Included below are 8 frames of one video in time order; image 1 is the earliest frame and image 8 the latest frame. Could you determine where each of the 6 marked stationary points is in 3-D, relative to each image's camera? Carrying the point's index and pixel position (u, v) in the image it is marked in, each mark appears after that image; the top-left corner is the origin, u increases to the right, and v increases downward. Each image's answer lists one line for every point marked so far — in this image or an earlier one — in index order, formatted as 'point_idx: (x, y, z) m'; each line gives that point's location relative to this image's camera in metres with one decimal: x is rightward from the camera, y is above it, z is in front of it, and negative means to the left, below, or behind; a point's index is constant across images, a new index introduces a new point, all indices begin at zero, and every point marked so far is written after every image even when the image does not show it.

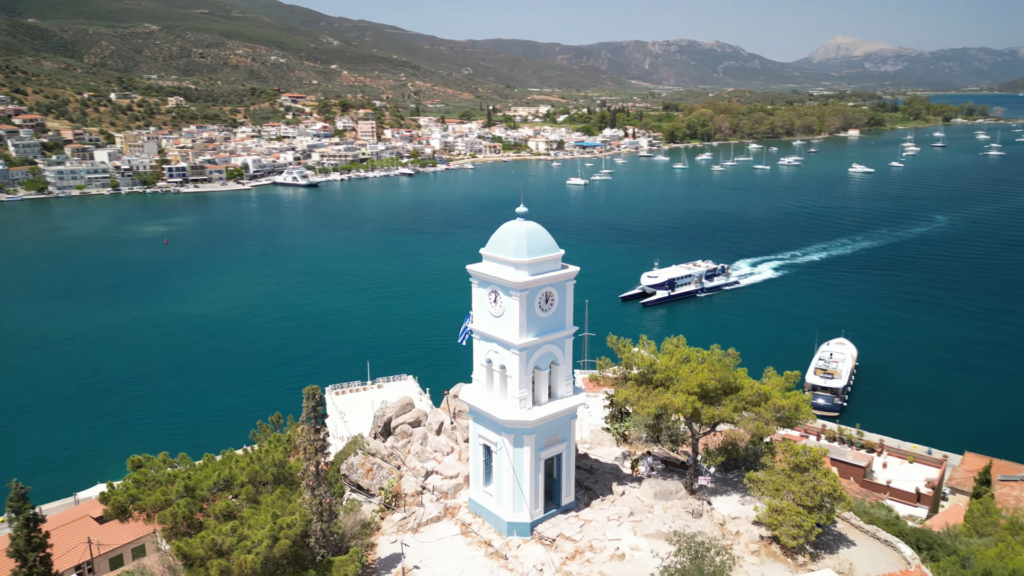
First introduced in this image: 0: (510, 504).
0: (0.0, -4.1, +14.2) m
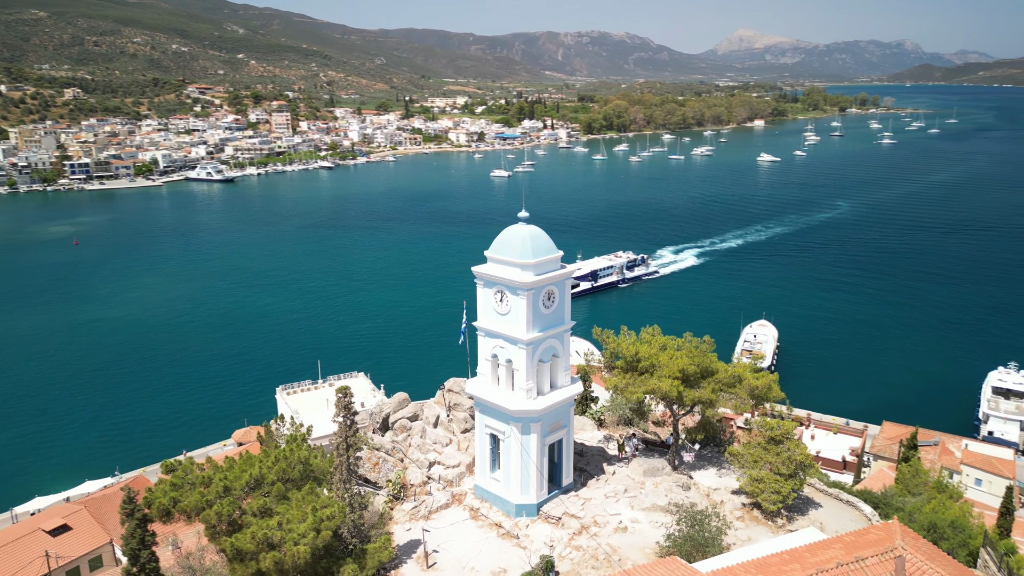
0: (+0.1, -4.1, +15.3) m
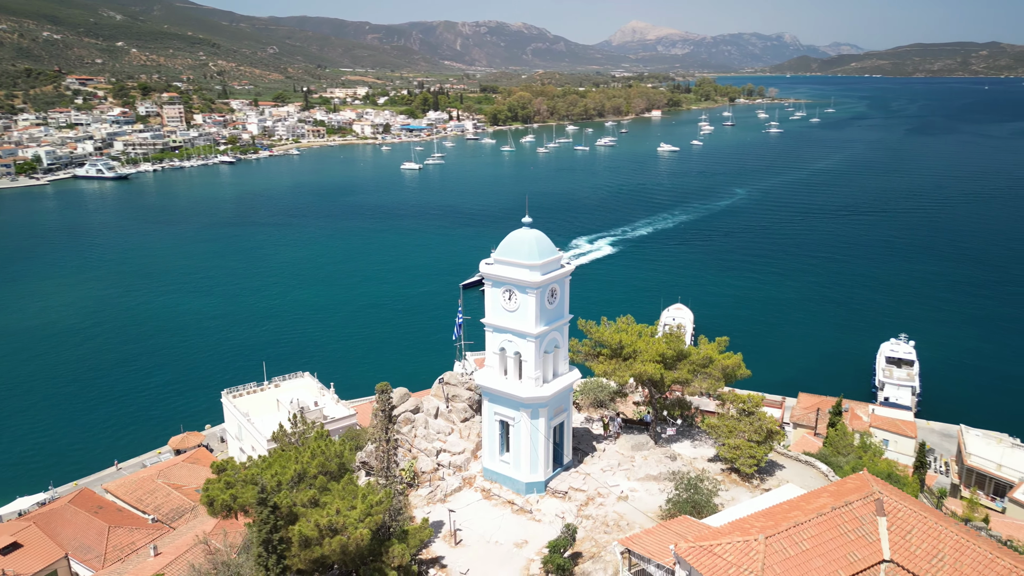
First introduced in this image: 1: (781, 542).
0: (+0.4, -4.1, +16.9) m
1: (+4.2, -4.0, +11.5) m
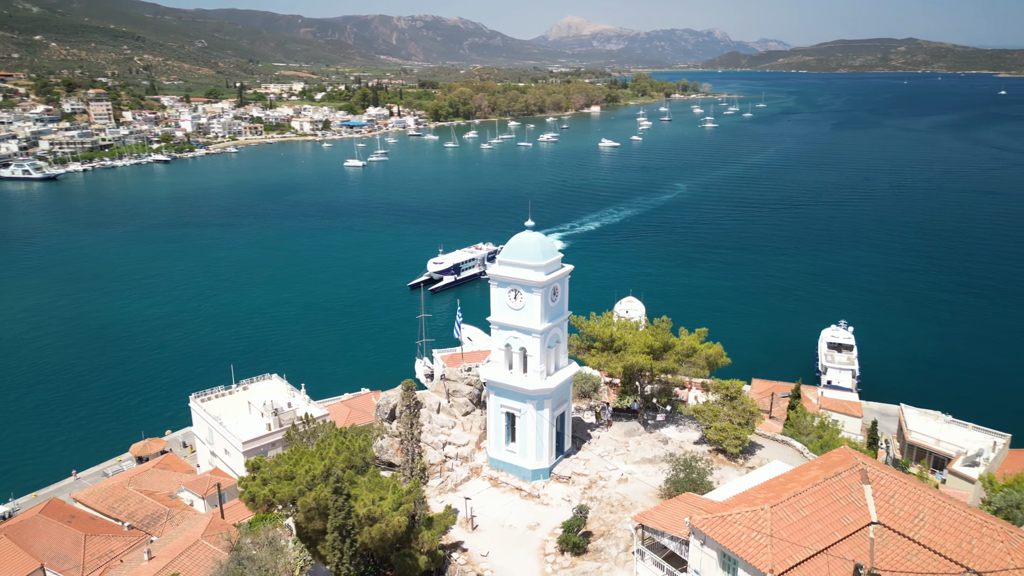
0: (+0.5, -4.1, +18.0) m
1: (+4.8, -3.9, +12.9) m
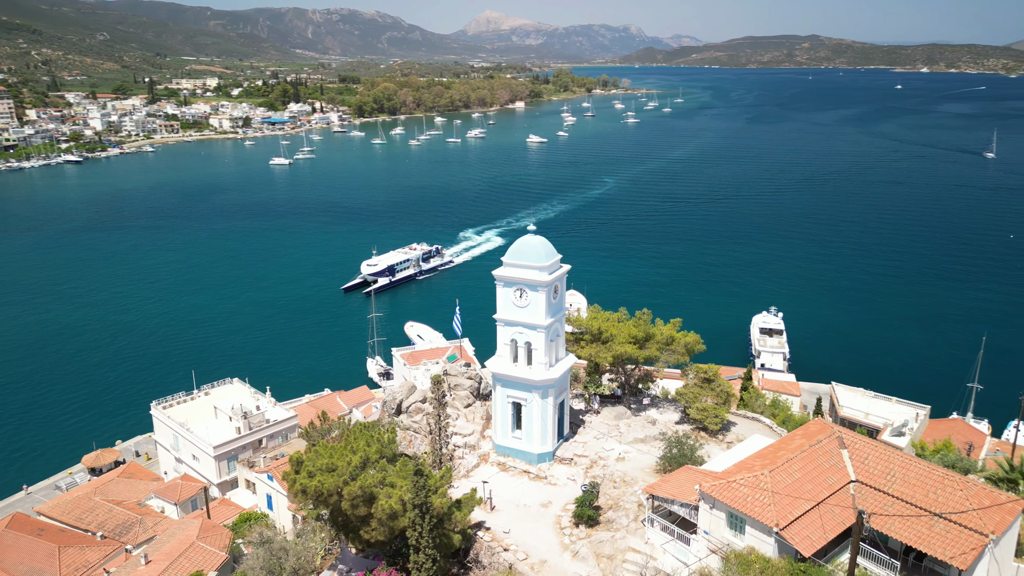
0: (+0.7, -4.0, +19.6) m
1: (+5.4, -3.8, +15.0) m
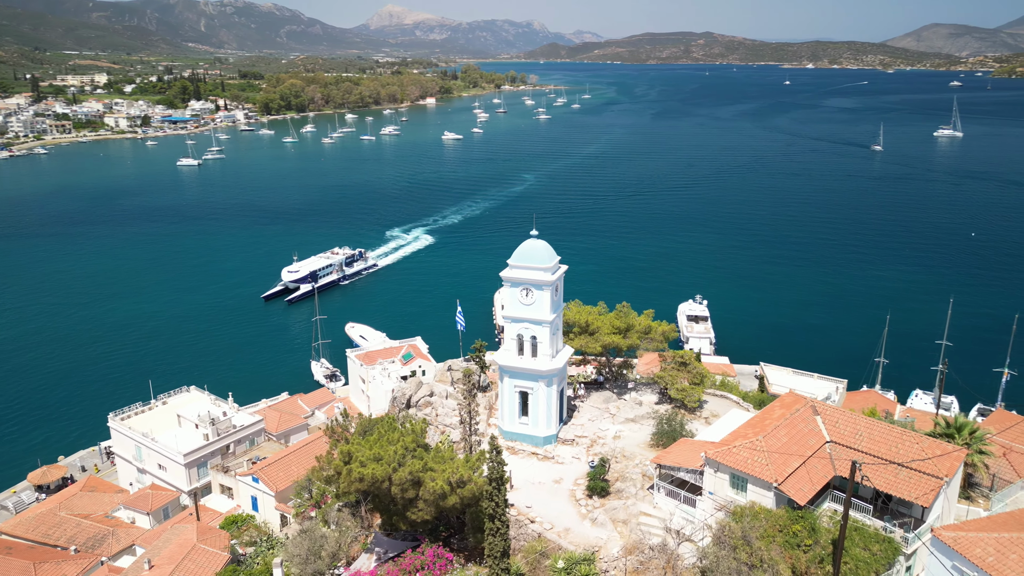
0: (+0.9, -4.0, +21.6) m
1: (+6.2, -3.6, +17.6) m
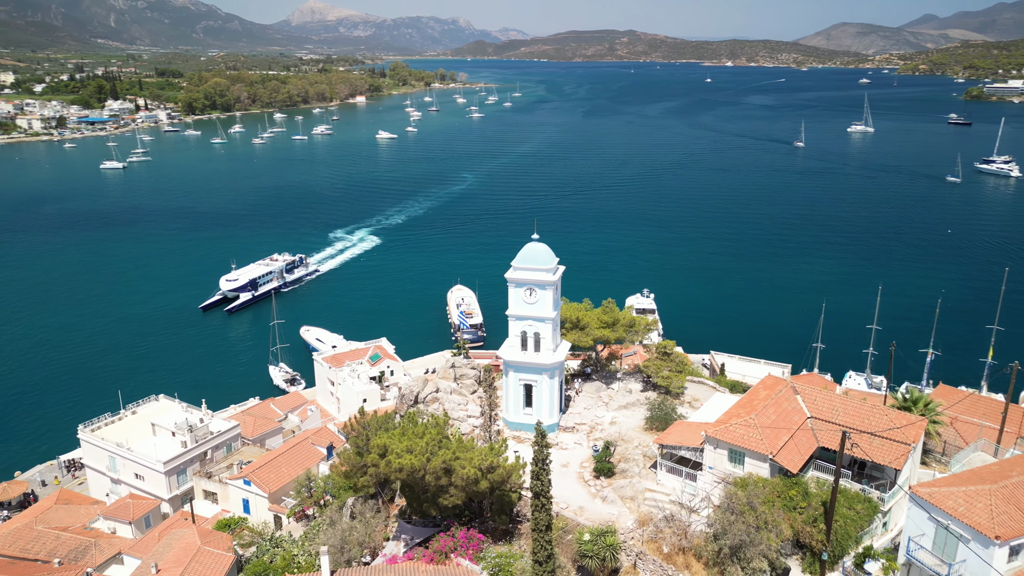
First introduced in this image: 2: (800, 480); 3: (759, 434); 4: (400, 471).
0: (+1.1, -4.0, +23.3) m
1: (+6.6, -3.4, +19.7) m
2: (+7.1, -4.7, +18.3) m
3: (+6.3, -3.8, +19.1) m
4: (-2.9, -4.5, +18.2) m
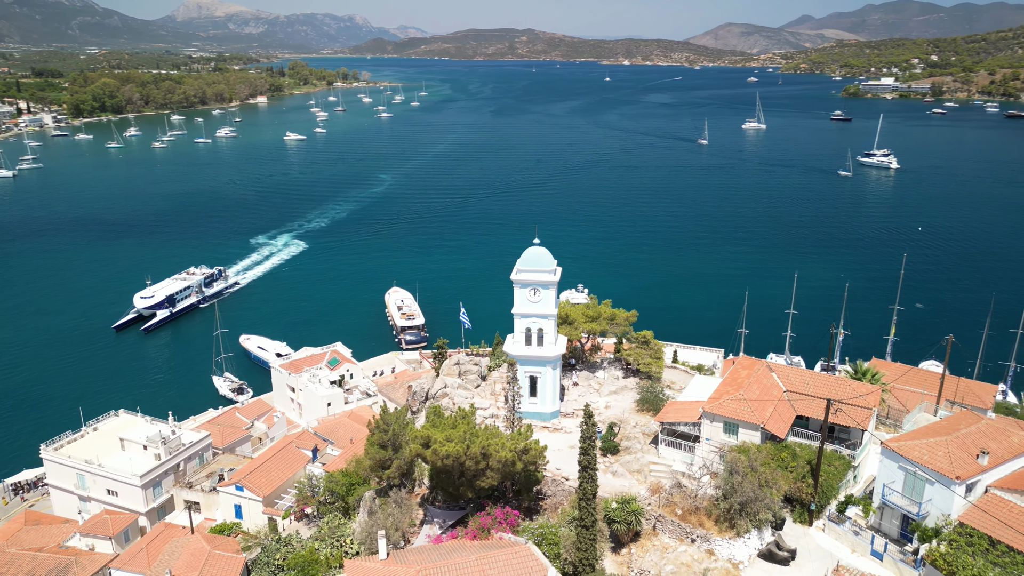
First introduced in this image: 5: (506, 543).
0: (+1.3, -3.9, +25.6) m
1: (+7.2, -3.2, +22.7) m
2: (+7.9, -4.5, +21.3) m
3: (+7.0, -3.6, +22.0) m
4: (-2.0, -4.6, +20.0) m
5: (-0.1, -6.7, +19.3) m
